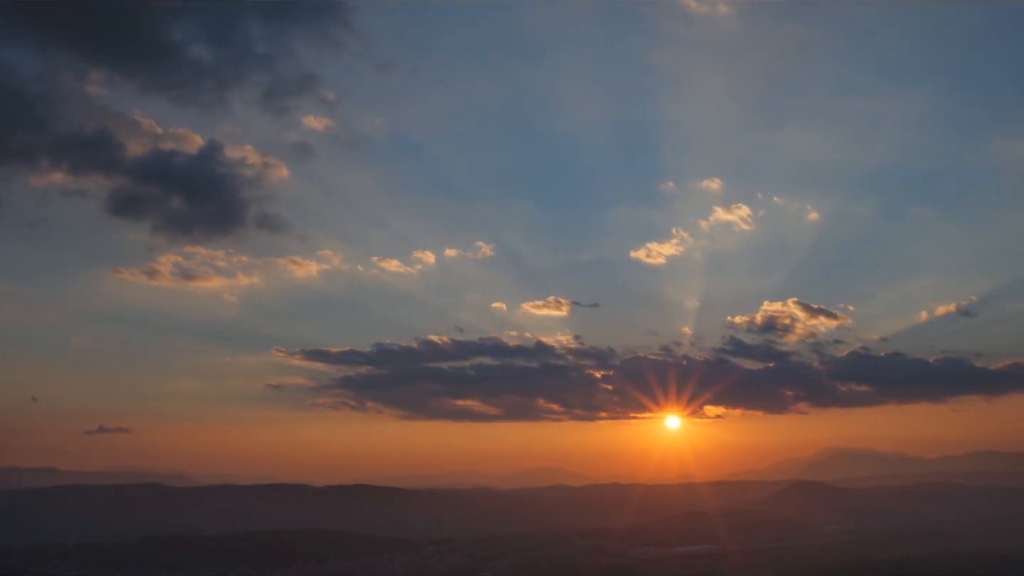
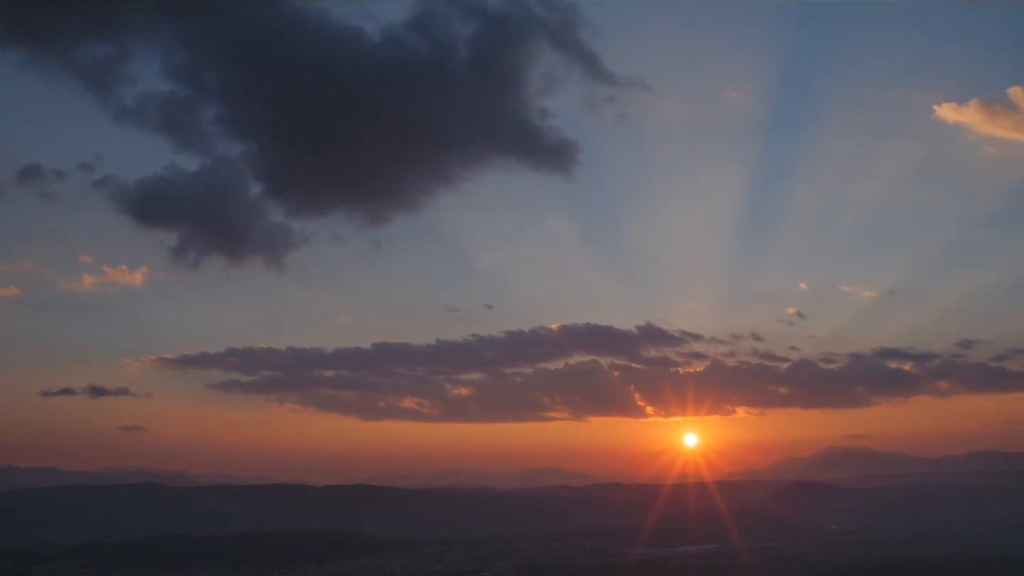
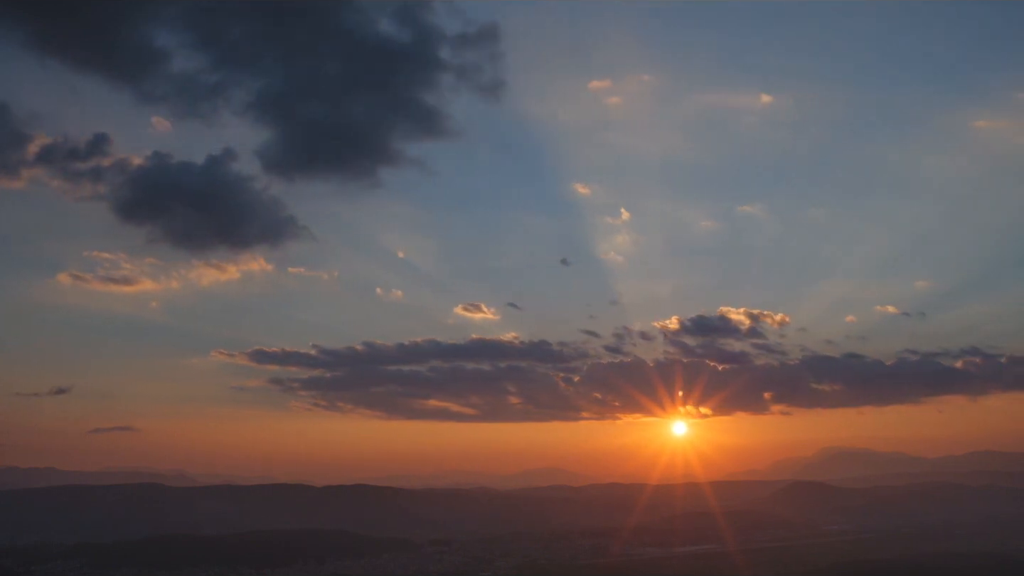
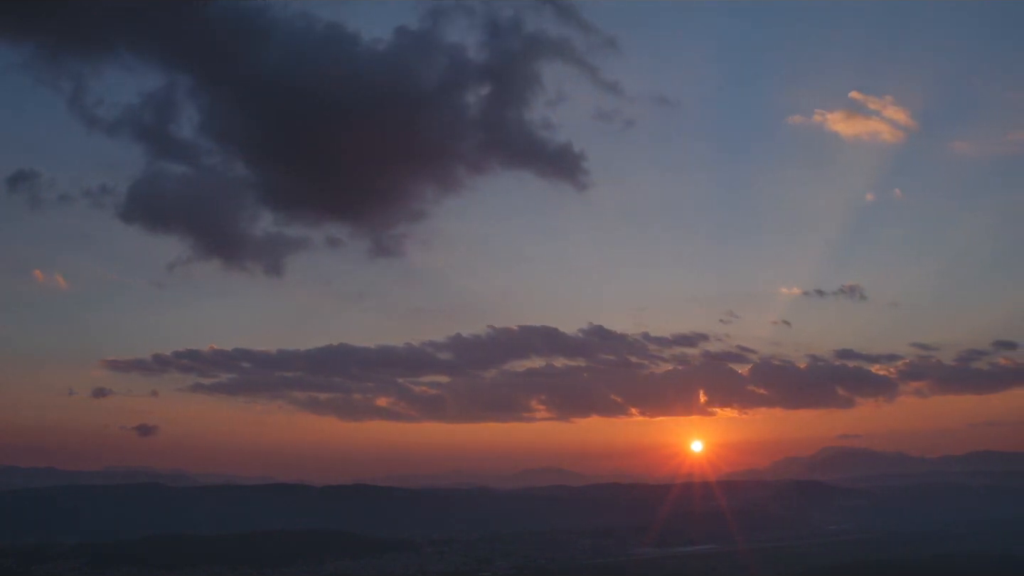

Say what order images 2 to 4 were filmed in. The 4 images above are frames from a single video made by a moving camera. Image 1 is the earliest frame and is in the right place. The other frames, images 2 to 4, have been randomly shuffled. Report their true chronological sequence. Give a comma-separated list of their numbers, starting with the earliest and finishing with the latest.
3, 2, 4
